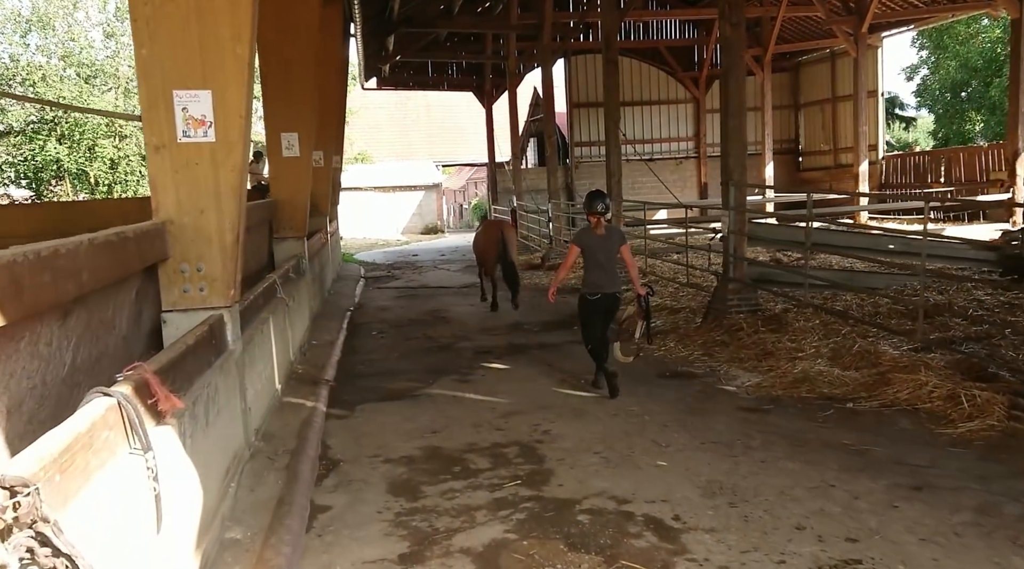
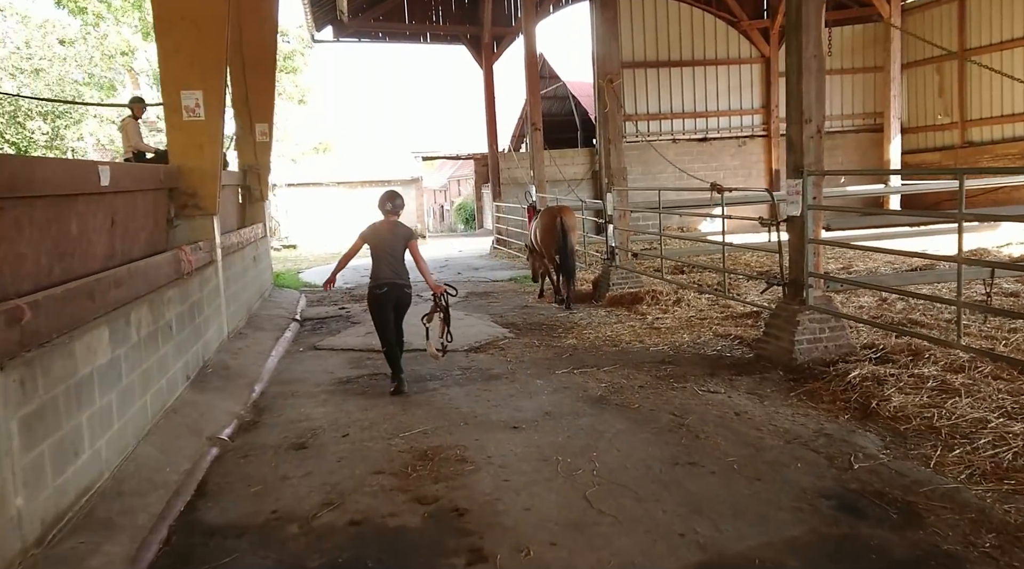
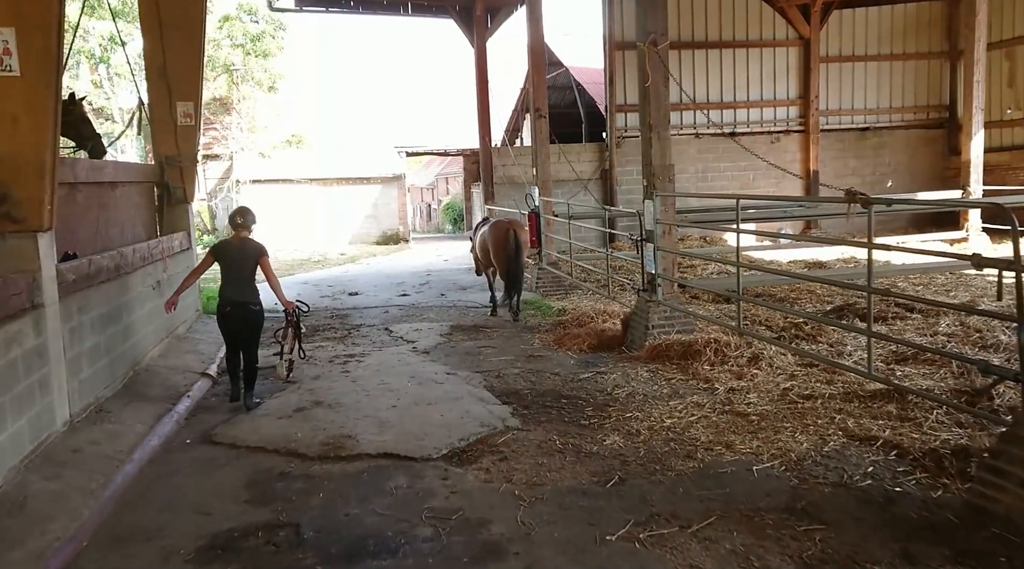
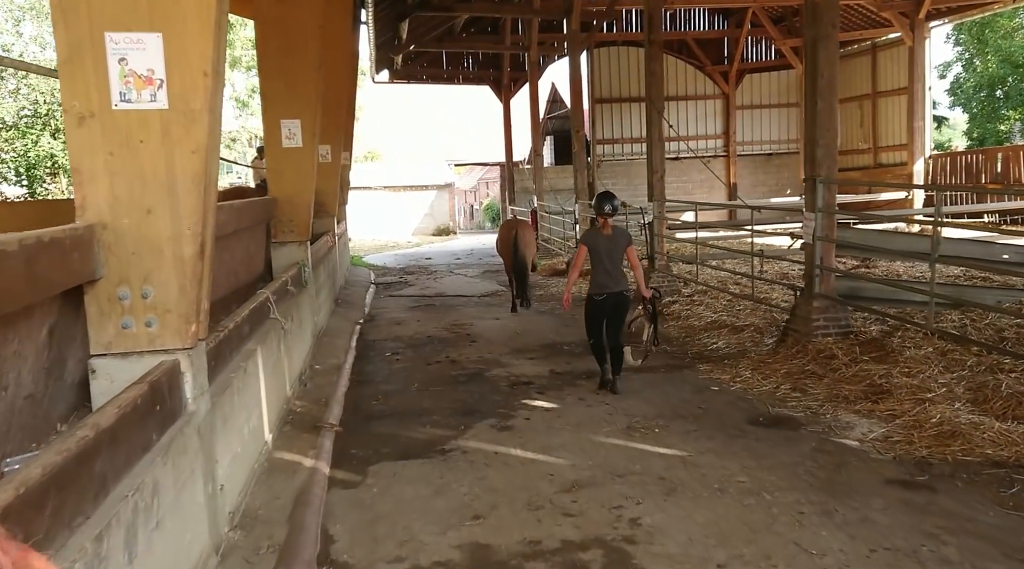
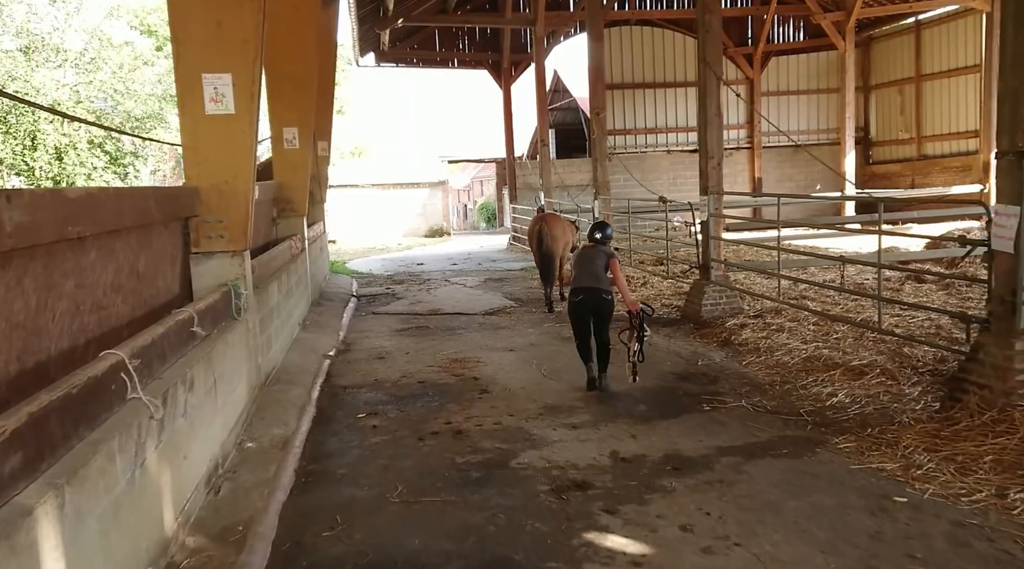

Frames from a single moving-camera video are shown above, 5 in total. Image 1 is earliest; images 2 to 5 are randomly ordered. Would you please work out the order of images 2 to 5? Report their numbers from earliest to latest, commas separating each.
4, 5, 2, 3
